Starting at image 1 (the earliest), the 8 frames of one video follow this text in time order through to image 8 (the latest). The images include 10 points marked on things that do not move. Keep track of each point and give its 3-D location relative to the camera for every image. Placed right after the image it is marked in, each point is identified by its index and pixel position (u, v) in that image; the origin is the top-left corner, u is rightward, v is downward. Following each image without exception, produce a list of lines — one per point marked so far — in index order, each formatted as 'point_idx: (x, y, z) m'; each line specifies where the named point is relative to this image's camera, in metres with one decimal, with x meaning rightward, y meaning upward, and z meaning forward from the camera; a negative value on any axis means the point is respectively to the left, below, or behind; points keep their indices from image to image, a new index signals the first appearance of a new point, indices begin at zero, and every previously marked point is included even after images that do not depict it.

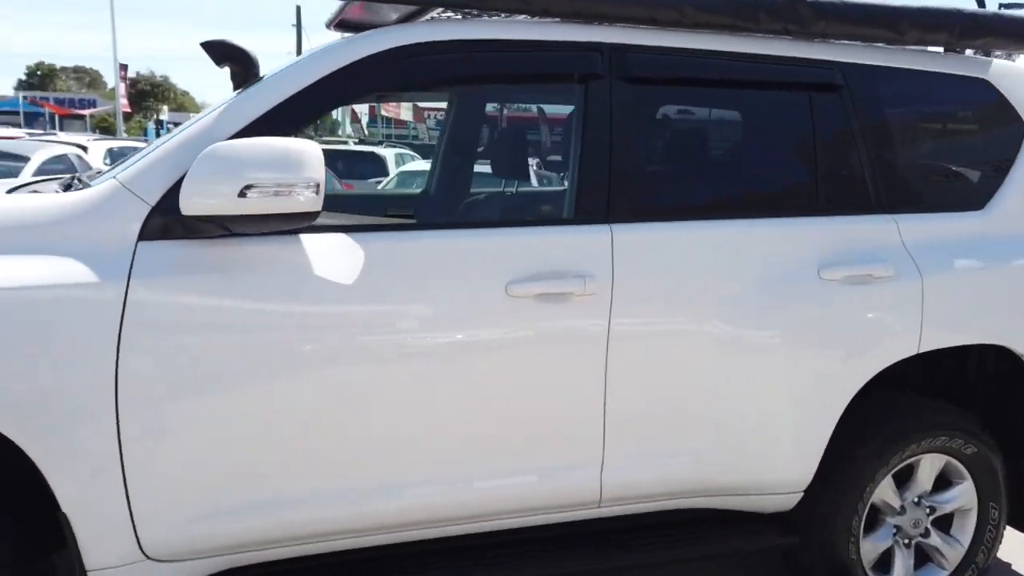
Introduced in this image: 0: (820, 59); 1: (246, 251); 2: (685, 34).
0: (+1.1, +0.8, +2.7) m
1: (-0.7, +0.1, +2.0) m
2: (+0.6, +0.8, +2.6) m
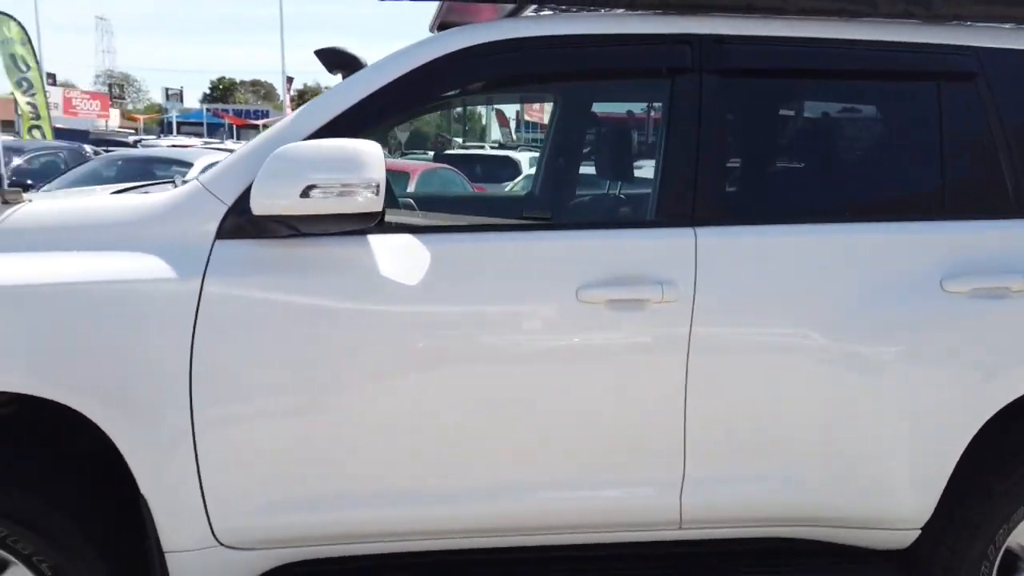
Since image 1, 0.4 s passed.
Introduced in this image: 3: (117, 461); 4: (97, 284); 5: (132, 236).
0: (+1.3, +0.7, +2.4) m
1: (-0.5, +0.1, +2.0) m
2: (+0.8, +0.8, +2.4) m
3: (-1.1, -0.5, +2.1) m
4: (-1.0, 0.0, +1.9) m
5: (-1.0, +0.1, +2.0) m
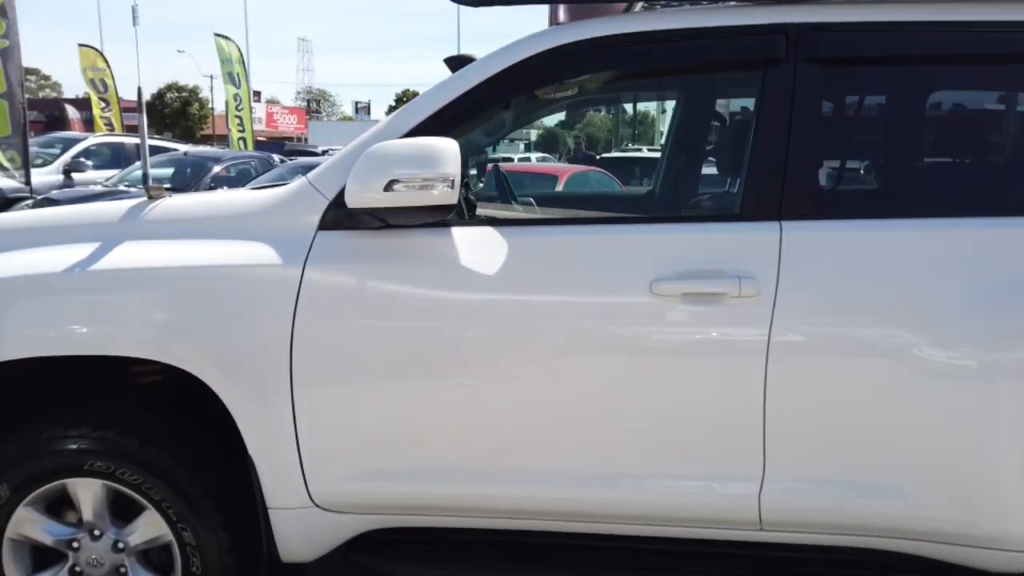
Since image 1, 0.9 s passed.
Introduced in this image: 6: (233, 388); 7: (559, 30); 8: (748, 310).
0: (+1.6, +0.7, +2.2) m
1: (-0.3, +0.1, +2.2) m
2: (+1.1, +0.8, +2.2) m
3: (-0.9, -0.5, +2.4) m
4: (-0.8, +0.1, +2.2) m
5: (-0.8, +0.2, +2.2) m
6: (-0.8, -0.3, +2.2) m
7: (+0.2, +0.8, +2.3) m
8: (+0.6, -0.1, +2.1) m
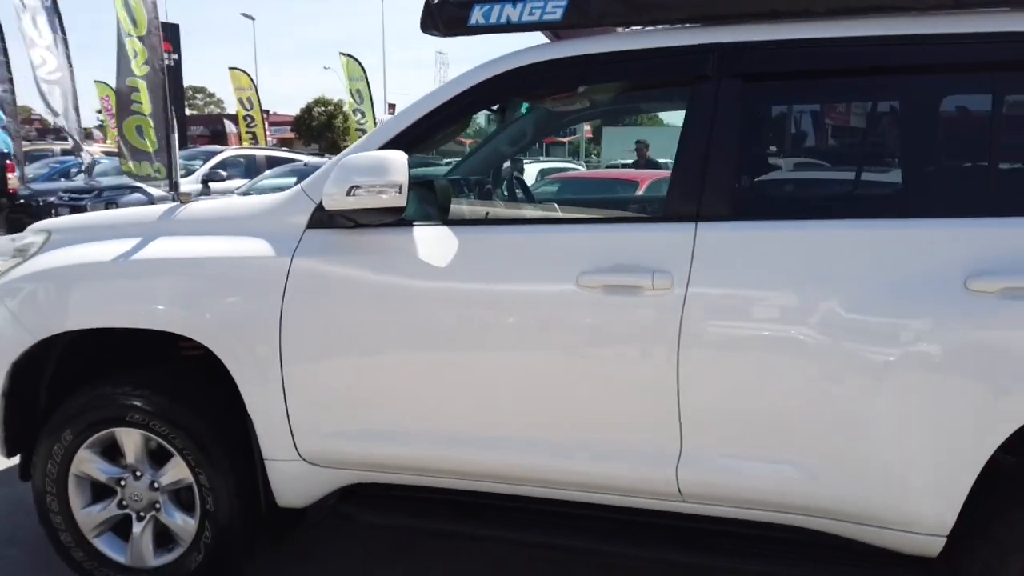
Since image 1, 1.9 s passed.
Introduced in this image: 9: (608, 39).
0: (+1.4, +0.7, +2.3) m
1: (-0.5, +0.2, +2.6) m
2: (+0.9, +0.8, +2.4) m
3: (-1.0, -0.4, +2.9) m
4: (-1.0, +0.1, +2.6) m
5: (-0.9, +0.2, +2.7) m
6: (-0.9, -0.2, +2.7) m
7: (+0.1, +0.8, +2.7) m
8: (+0.4, 0.0, +2.3) m
9: (+0.3, +0.8, +2.6) m
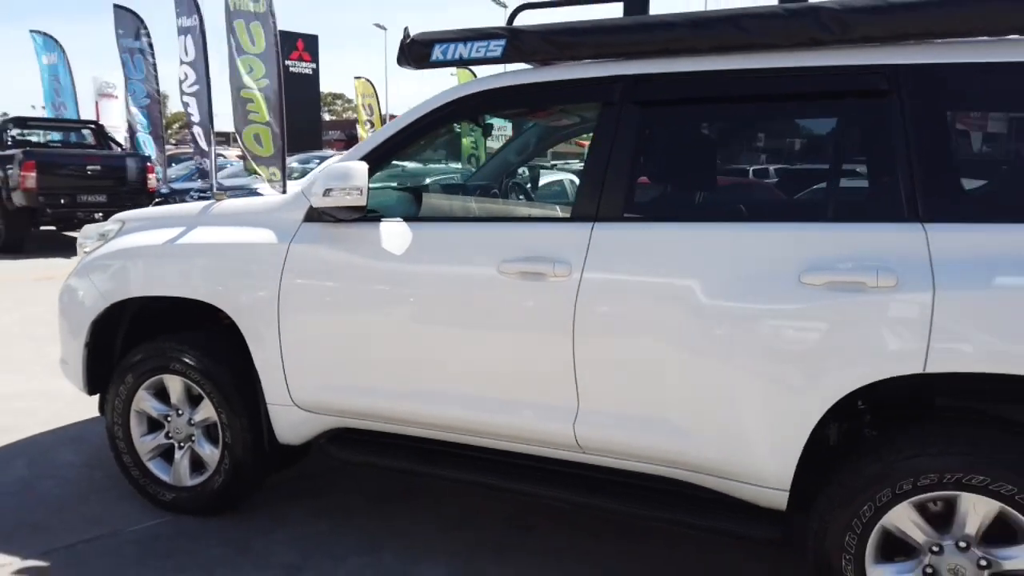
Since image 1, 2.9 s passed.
0: (+1.2, +0.7, +2.7) m
1: (-0.7, +0.2, +3.2) m
2: (+0.7, +0.8, +2.9) m
3: (-1.2, -0.3, +3.6) m
4: (-1.2, +0.2, +3.4) m
5: (-1.1, +0.3, +3.5) m
6: (-1.1, -0.1, +3.4) m
7: (-0.1, +0.9, +3.3) m
8: (+0.2, 0.0, +2.9) m
9: (+0.1, +0.9, +3.1) m
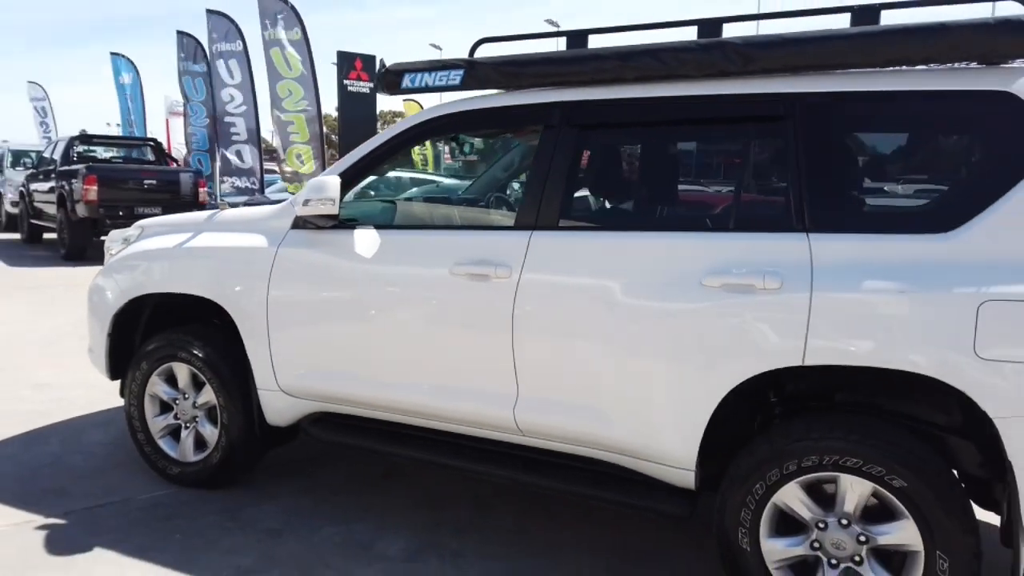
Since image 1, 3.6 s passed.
0: (+0.9, +0.7, +3.0) m
1: (-0.9, +0.2, +3.7) m
2: (+0.5, +0.8, +3.2) m
3: (-1.4, -0.3, +4.1) m
4: (-1.3, +0.2, +3.9) m
5: (-1.2, +0.3, +3.9) m
6: (-1.3, -0.1, +3.9) m
7: (-0.3, +0.8, +3.7) m
8: (0.0, 0.0, +3.3) m
9: (-0.1, +0.9, +3.5) m
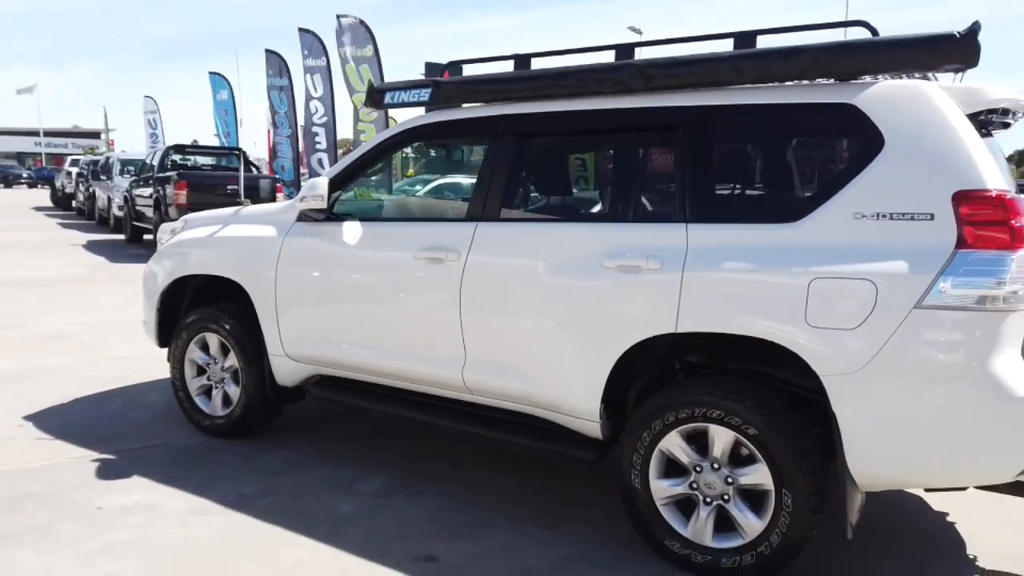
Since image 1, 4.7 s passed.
0: (+0.7, +0.8, +3.6) m
1: (-1.1, +0.3, +4.4) m
2: (+0.2, +0.9, +3.9) m
3: (-1.5, -0.2, +4.9) m
4: (-1.5, +0.3, +4.7) m
5: (-1.4, +0.4, +4.7) m
6: (-1.5, 0.0, +4.7) m
7: (-0.5, +0.9, +4.4) m
8: (-0.3, +0.1, +3.9) m
9: (-0.3, +0.9, +4.2) m
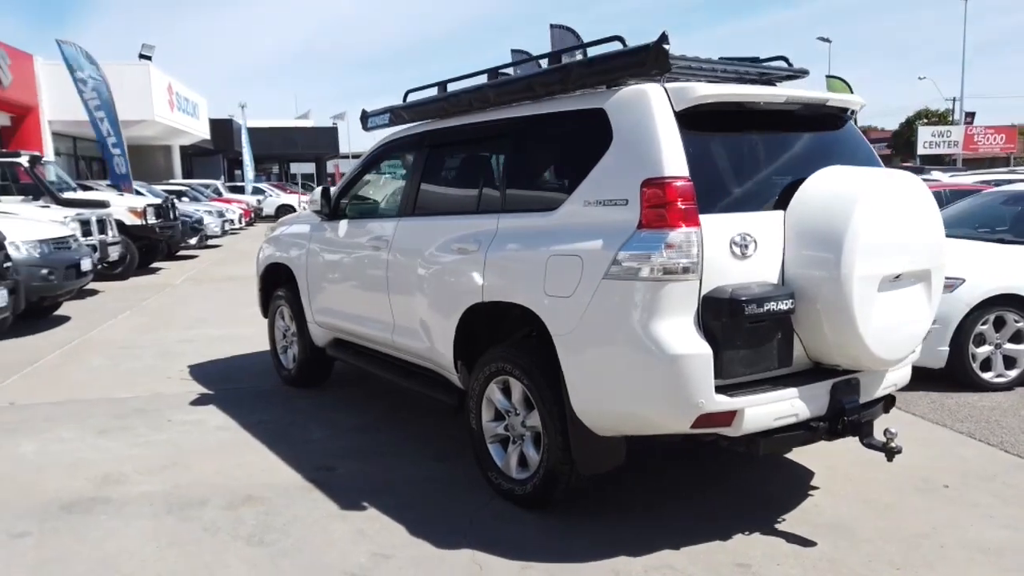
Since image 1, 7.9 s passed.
0: (0.0, +0.9, +4.3) m
1: (-1.3, +0.5, +5.8) m
2: (-0.3, +1.0, +4.8) m
3: (-1.6, -0.1, +6.4) m
4: (-1.6, +0.4, +6.2) m
5: (-1.5, +0.5, +6.2) m
6: (-1.6, +0.1, +6.2) m
7: (-0.8, +1.1, +5.5) m
8: (-0.8, +0.2, +5.0) m
9: (-0.7, +1.1, +5.3) m
